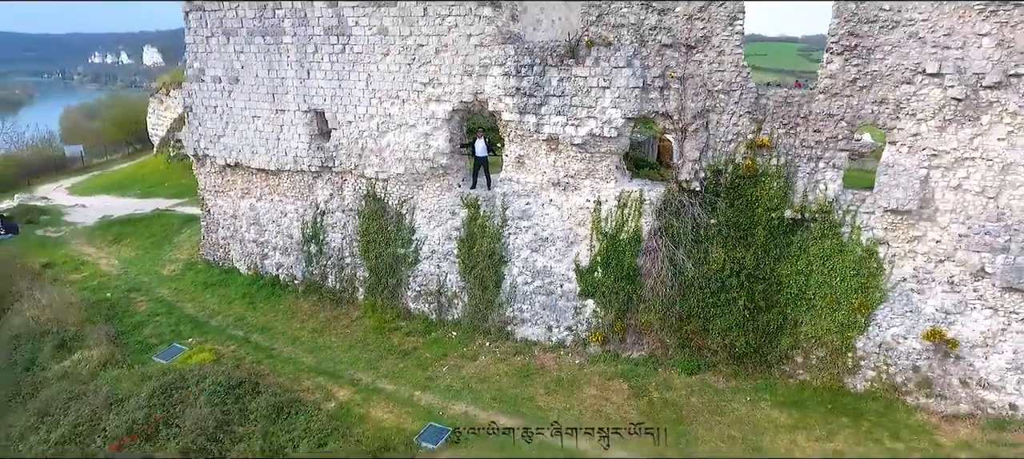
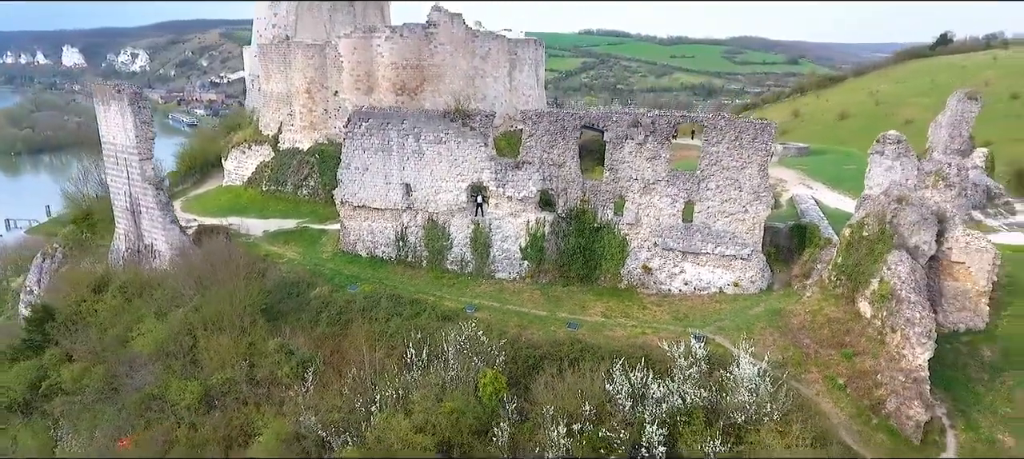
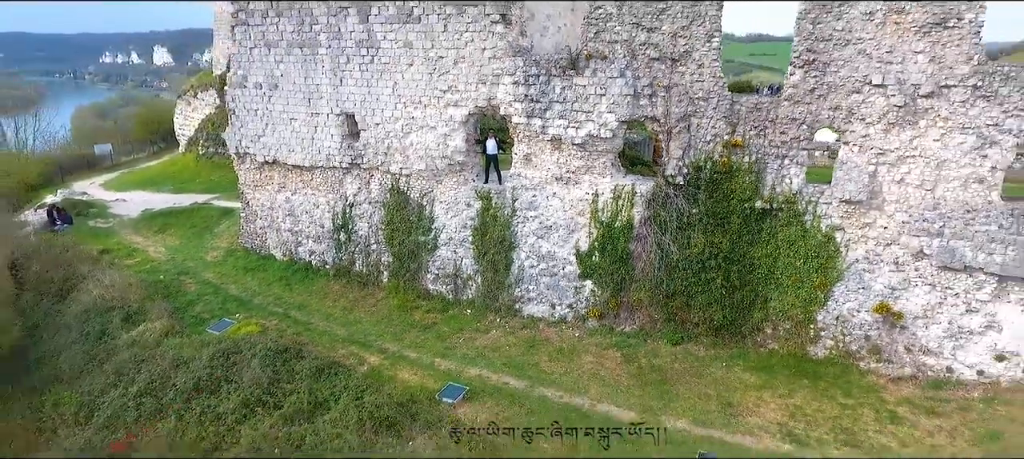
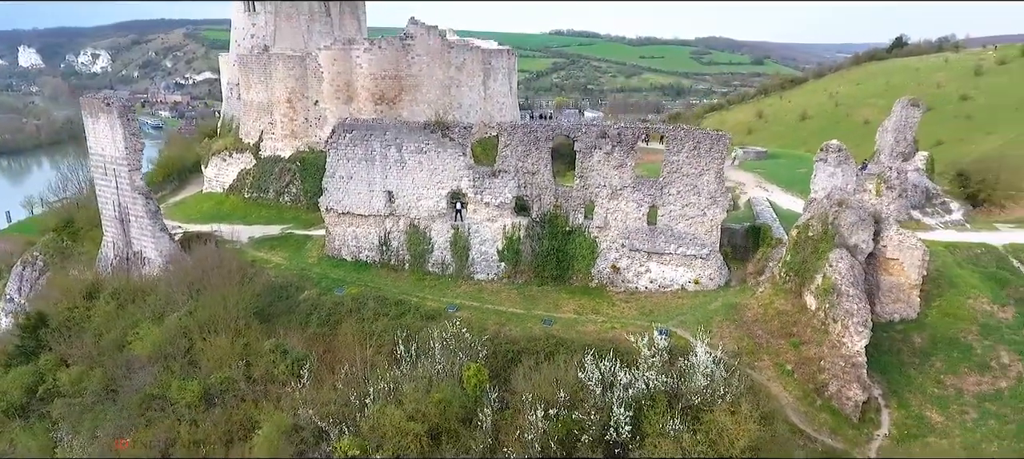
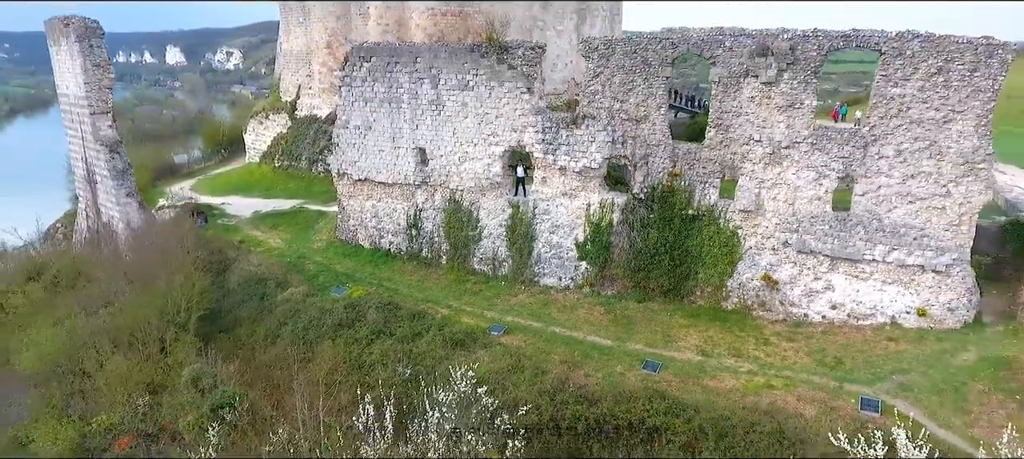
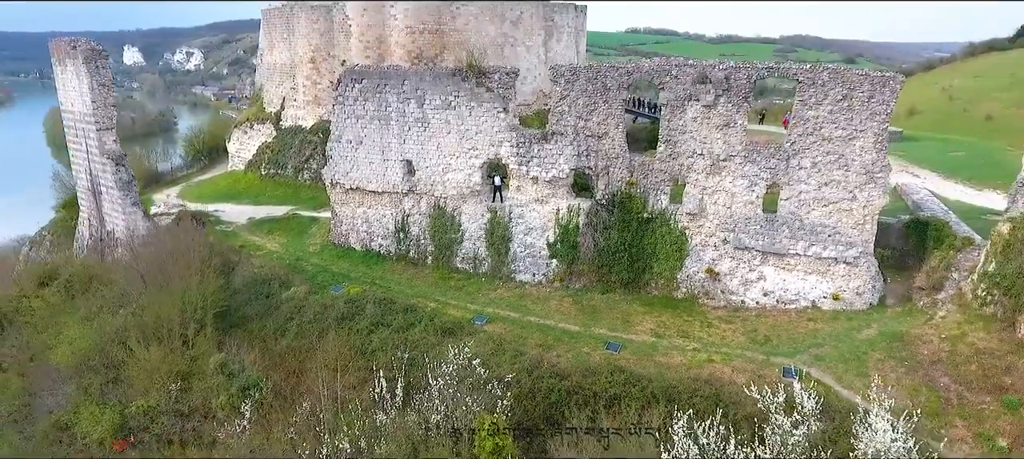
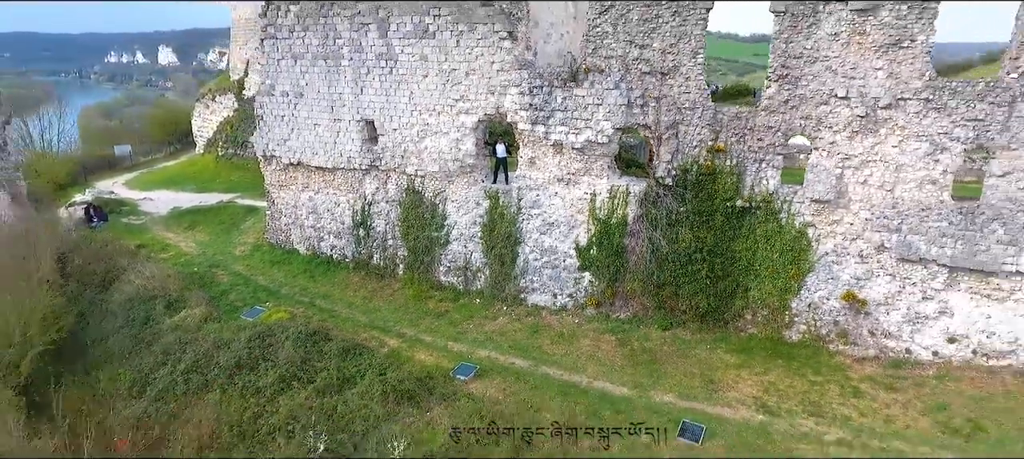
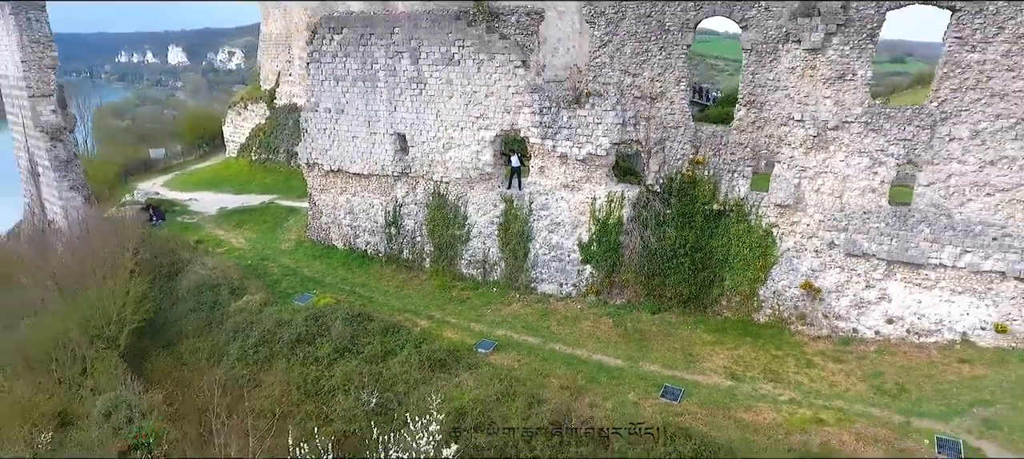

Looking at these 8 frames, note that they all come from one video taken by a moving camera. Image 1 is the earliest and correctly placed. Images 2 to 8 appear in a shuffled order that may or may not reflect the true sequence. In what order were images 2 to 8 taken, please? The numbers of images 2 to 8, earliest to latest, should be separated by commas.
3, 7, 8, 5, 6, 2, 4
